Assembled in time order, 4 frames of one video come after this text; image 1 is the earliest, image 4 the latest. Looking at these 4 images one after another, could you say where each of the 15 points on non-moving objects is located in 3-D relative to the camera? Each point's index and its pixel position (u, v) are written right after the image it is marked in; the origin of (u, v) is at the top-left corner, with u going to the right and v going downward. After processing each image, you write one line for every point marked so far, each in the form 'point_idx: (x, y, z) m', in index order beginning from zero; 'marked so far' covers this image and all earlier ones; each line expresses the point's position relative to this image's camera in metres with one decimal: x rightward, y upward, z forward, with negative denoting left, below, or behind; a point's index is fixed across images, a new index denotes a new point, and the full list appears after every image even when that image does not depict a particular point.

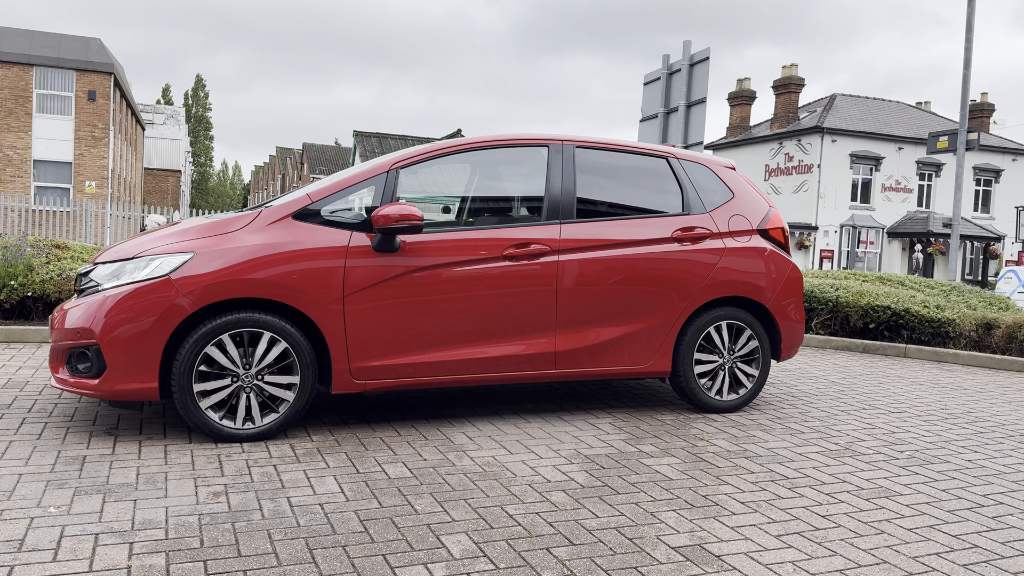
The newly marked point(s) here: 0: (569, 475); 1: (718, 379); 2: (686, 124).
0: (+0.3, -0.9, +4.2) m
1: (+1.4, -0.6, +5.7) m
2: (+2.6, +2.5, +13.1) m
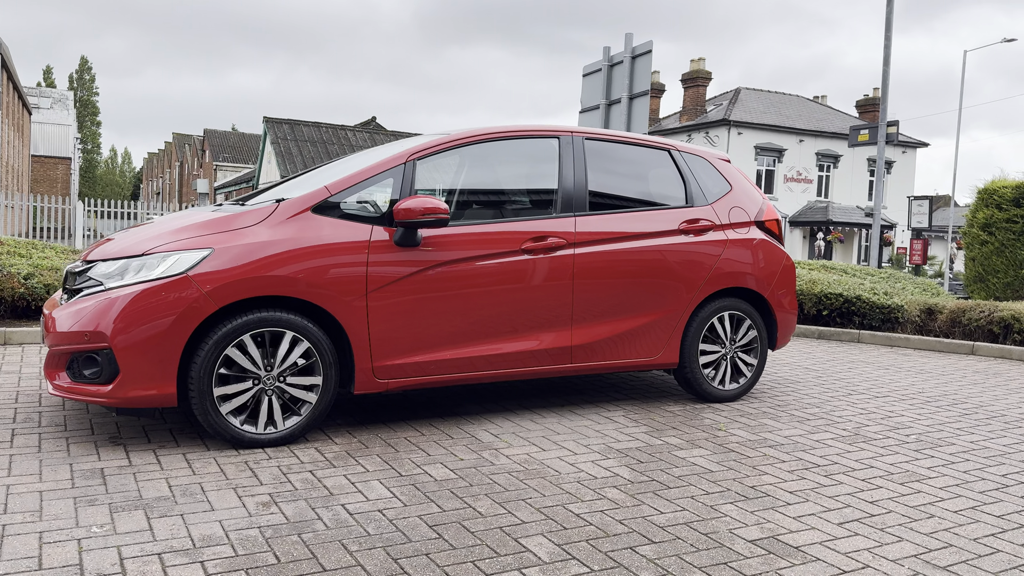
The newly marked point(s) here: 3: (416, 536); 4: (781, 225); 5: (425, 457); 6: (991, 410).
0: (+0.5, -0.9, +4.2) m
1: (+1.4, -0.5, +5.8) m
2: (+1.8, +2.7, +13.2) m
3: (-0.4, -1.0, +3.3) m
4: (+1.9, +0.4, +6.0) m
5: (-0.4, -0.8, +4.3) m
6: (+3.3, -0.8, +5.9) m
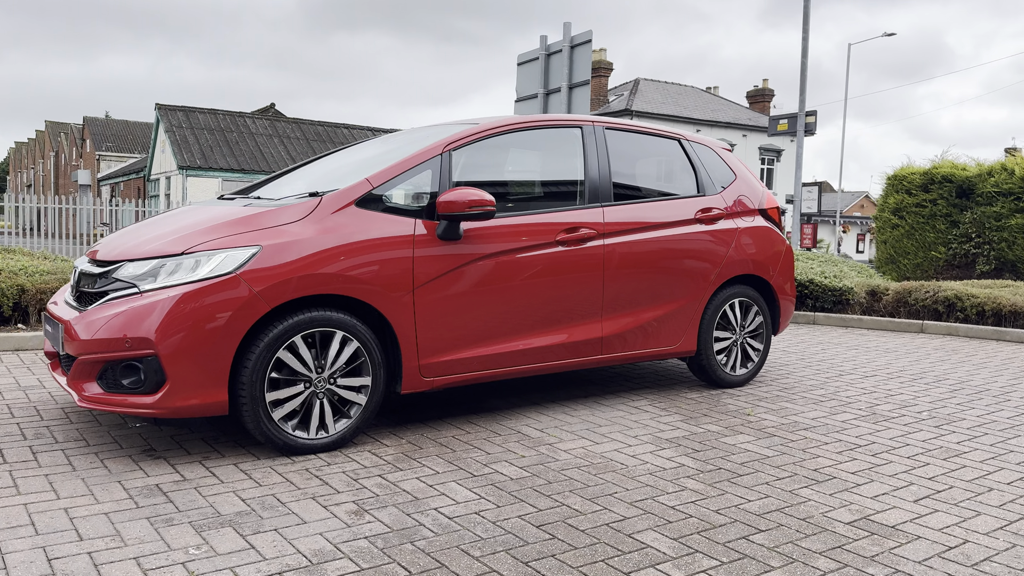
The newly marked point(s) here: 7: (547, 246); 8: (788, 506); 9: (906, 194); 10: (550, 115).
0: (+0.8, -0.8, +4.2) m
1: (+1.5, -0.5, +5.9) m
2: (+0.9, +2.8, +13.3) m
3: (+0.1, -0.9, +3.2) m
4: (+1.9, +0.5, +6.2) m
5: (-0.1, -0.8, +4.2) m
6: (+3.4, -0.7, +6.3) m
7: (+0.2, +0.2, +4.9) m
8: (+1.2, -0.9, +3.6) m
9: (+7.4, +1.8, +16.0) m
10: (+0.2, +1.1, +5.3) m
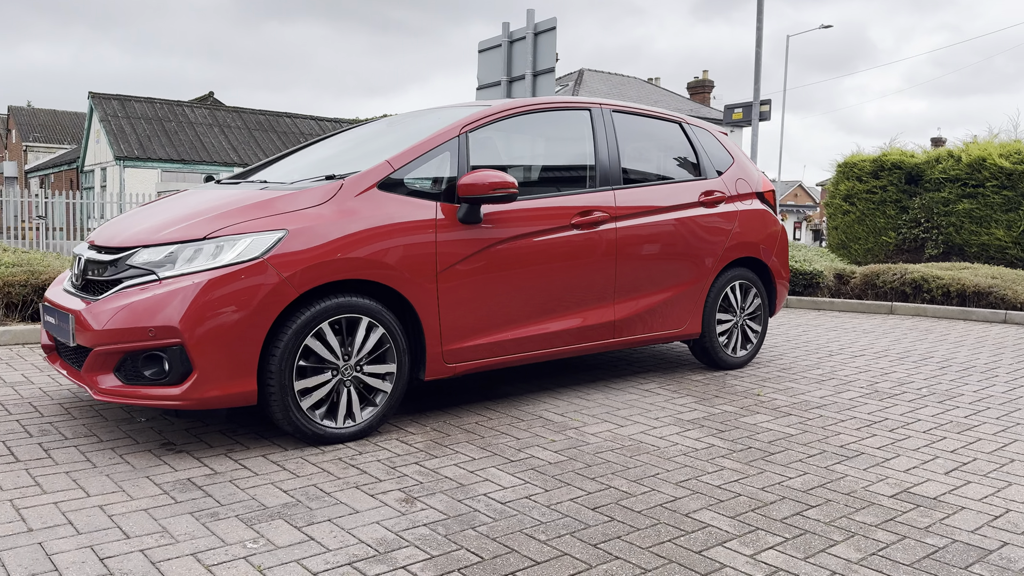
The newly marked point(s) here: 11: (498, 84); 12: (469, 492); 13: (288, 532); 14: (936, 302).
0: (+1.0, -0.8, +4.2) m
1: (+1.5, -0.3, +5.9) m
2: (+0.3, +3.0, +13.3) m
3: (+0.3, -0.9, +3.2) m
4: (+1.9, +0.7, +6.2) m
5: (0.0, -0.7, +4.1) m
6: (+3.4, -0.6, +6.5) m
7: (+0.3, +0.3, +4.8) m
8: (+1.4, -0.8, +3.7) m
9: (+6.6, +2.0, +16.4) m
10: (+0.3, +1.2, +5.2) m
11: (-0.2, +3.3, +14.1) m
12: (-0.2, -0.8, +3.4) m
13: (-0.8, -0.8, +3.0) m
14: (+4.7, -0.2, +9.4) m
